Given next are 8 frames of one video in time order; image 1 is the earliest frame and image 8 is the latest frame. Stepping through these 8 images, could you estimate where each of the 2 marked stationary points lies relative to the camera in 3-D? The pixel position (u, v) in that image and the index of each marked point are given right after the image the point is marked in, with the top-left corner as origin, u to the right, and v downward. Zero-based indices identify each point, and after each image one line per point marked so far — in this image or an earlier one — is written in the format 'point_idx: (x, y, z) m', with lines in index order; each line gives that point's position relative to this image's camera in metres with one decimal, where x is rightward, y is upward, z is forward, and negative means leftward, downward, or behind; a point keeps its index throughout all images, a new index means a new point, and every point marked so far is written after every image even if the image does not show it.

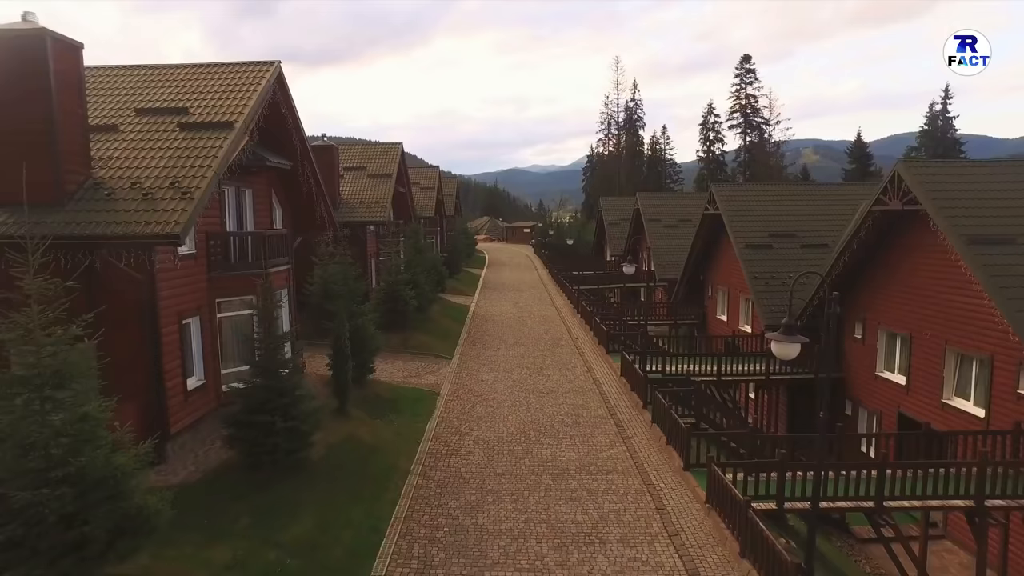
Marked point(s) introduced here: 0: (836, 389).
0: (+7.2, -2.2, +18.2) m
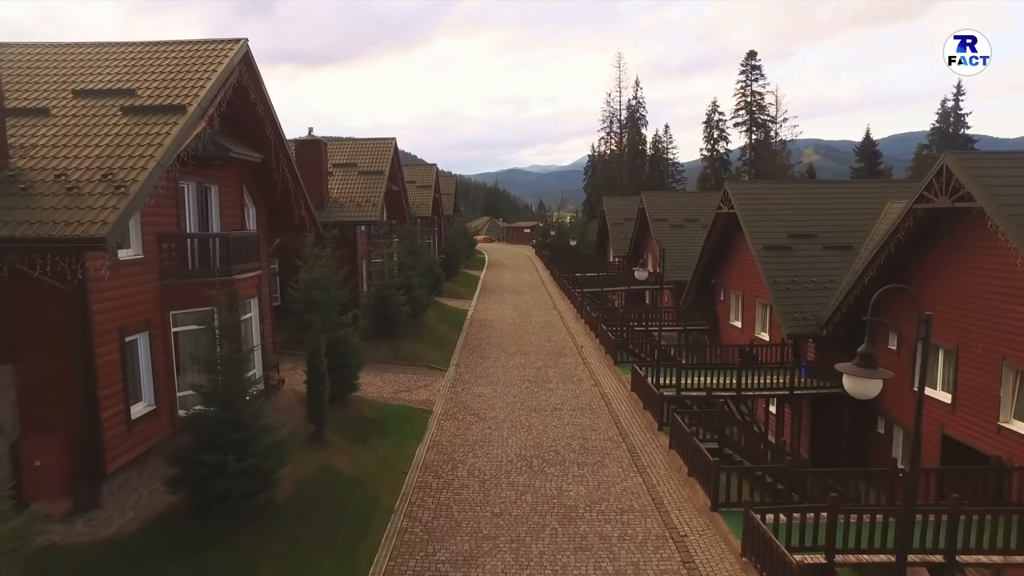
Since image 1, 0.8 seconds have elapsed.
0: (+7.2, -2.4, +16.6) m
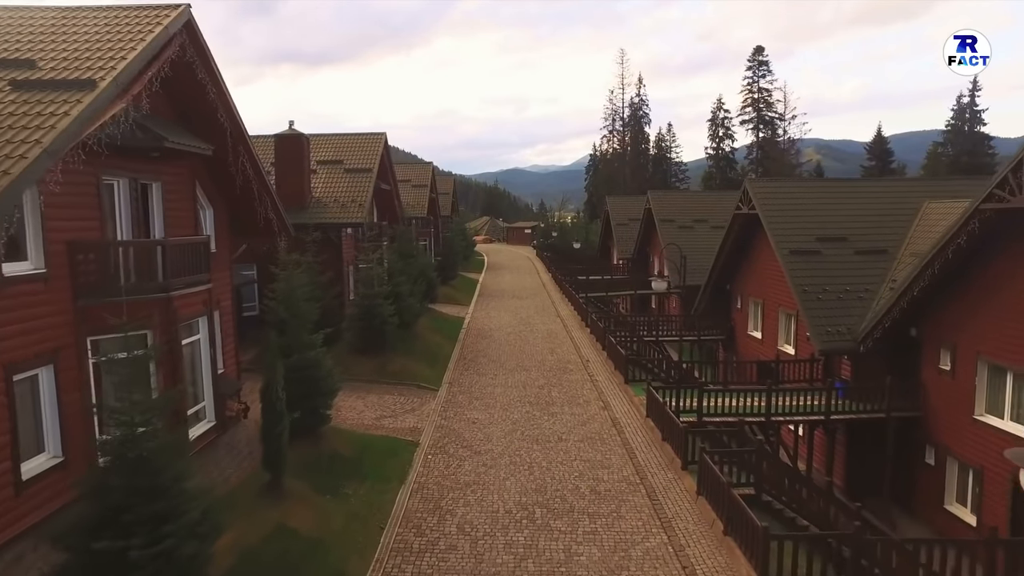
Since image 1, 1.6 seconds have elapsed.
0: (+7.1, -2.6, +14.7) m
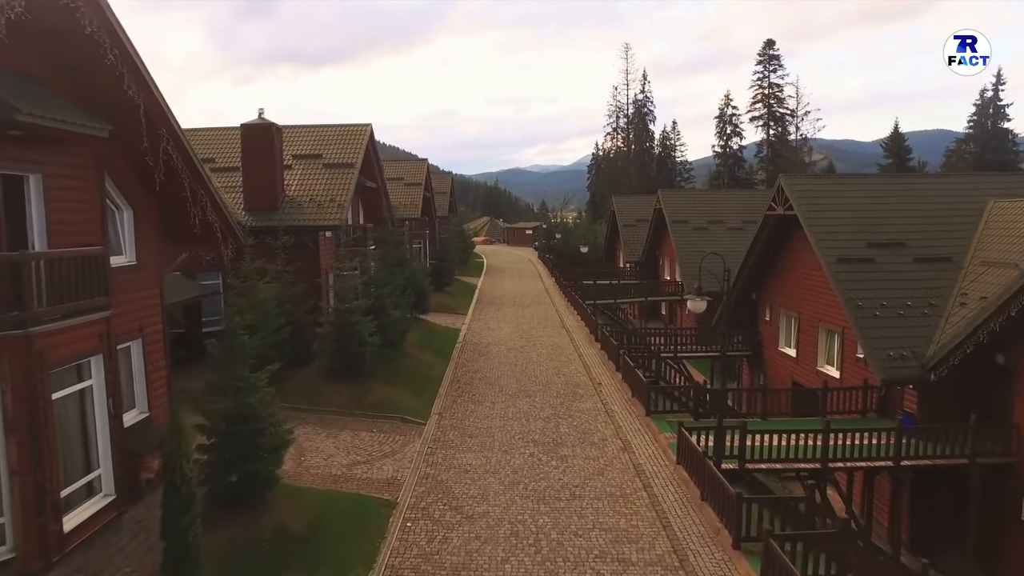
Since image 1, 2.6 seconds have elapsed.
0: (+7.1, -2.8, +12.0) m
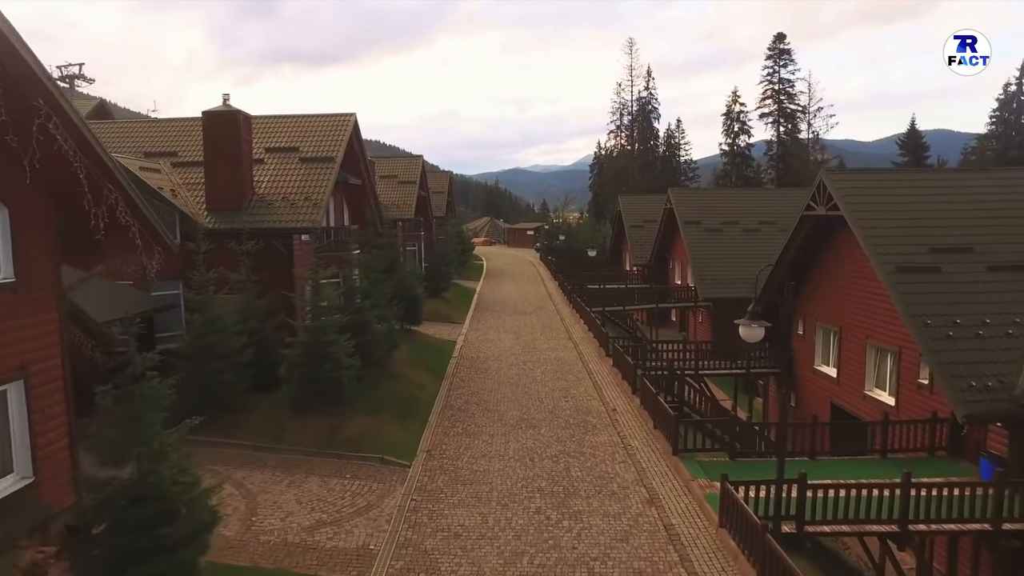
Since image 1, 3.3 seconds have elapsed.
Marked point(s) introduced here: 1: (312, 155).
0: (+7.2, -3.0, +9.7) m
1: (-4.4, +2.9, +18.0) m
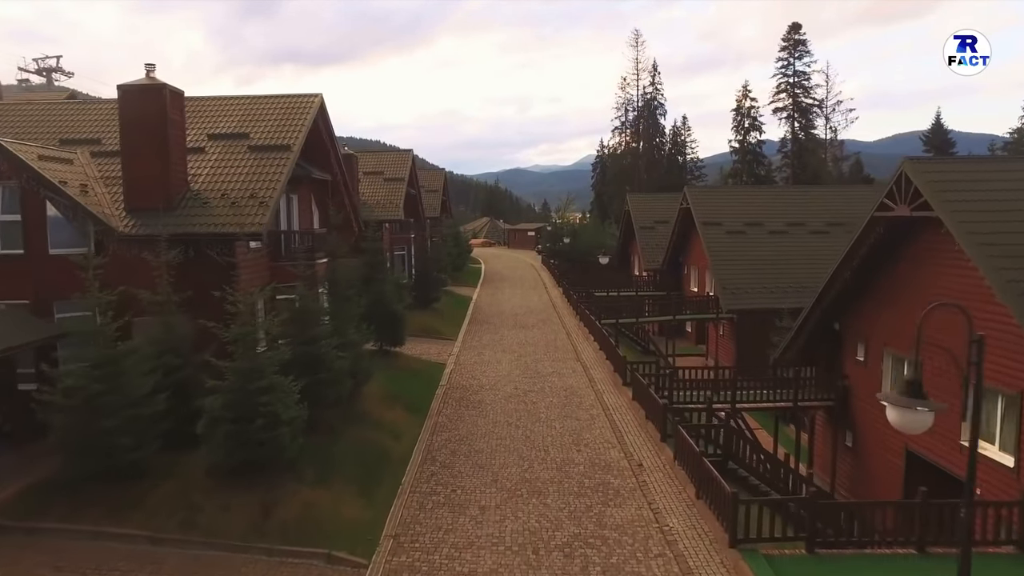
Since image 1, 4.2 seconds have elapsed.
0: (+7.1, -3.4, +6.3) m
1: (-4.4, +2.6, +14.6) m
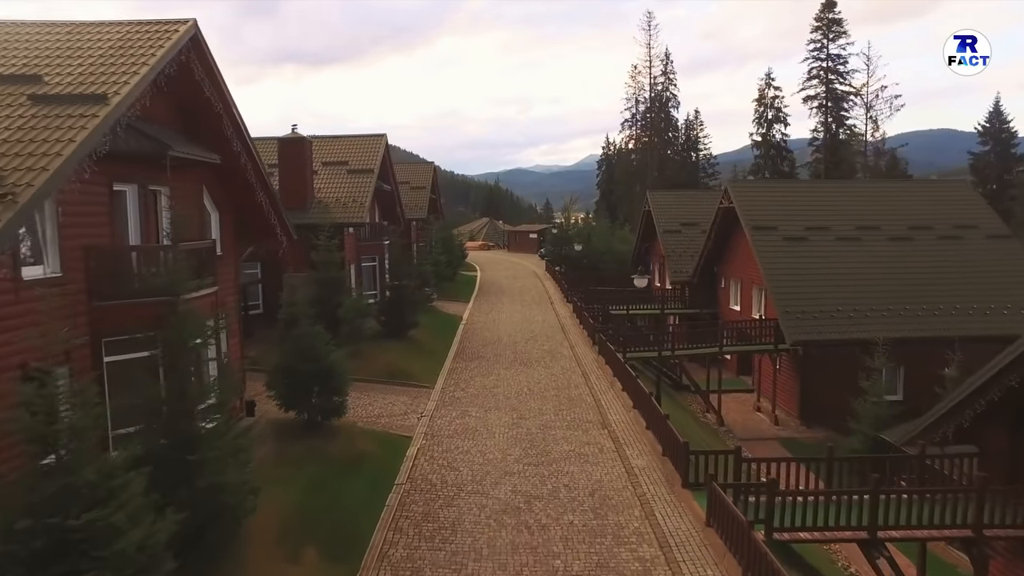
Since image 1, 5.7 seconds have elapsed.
0: (+7.1, -4.0, -0.2) m
1: (-4.5, +2.0, +8.1) m
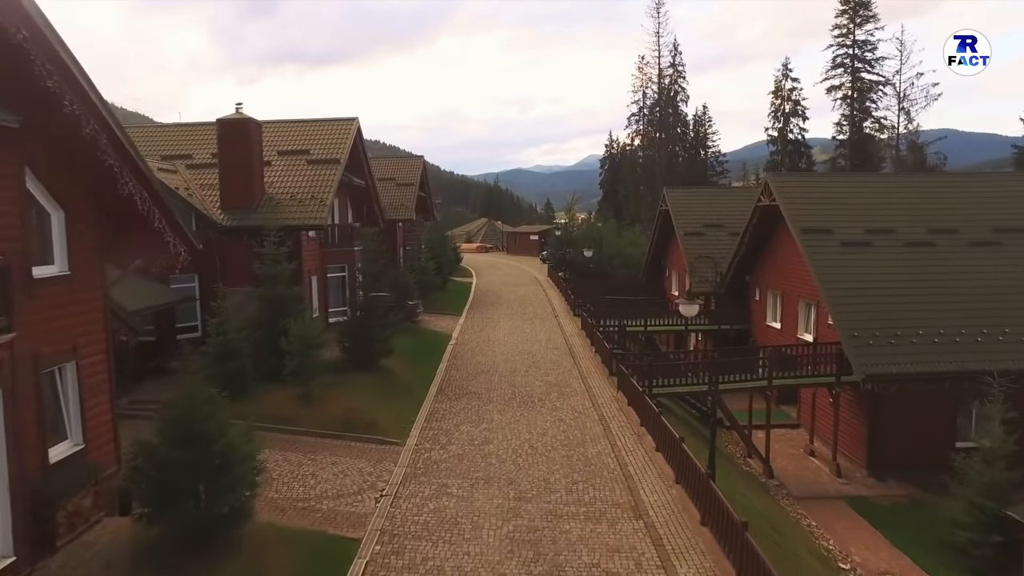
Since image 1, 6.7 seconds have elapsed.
0: (+7.0, -4.4, -4.7) m
1: (-4.5, +1.6, +3.7) m
